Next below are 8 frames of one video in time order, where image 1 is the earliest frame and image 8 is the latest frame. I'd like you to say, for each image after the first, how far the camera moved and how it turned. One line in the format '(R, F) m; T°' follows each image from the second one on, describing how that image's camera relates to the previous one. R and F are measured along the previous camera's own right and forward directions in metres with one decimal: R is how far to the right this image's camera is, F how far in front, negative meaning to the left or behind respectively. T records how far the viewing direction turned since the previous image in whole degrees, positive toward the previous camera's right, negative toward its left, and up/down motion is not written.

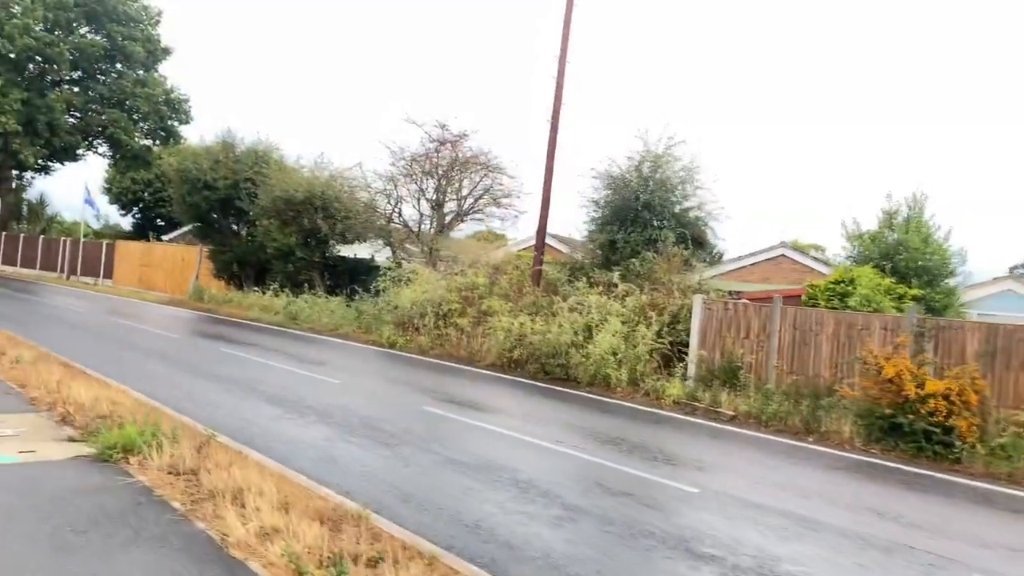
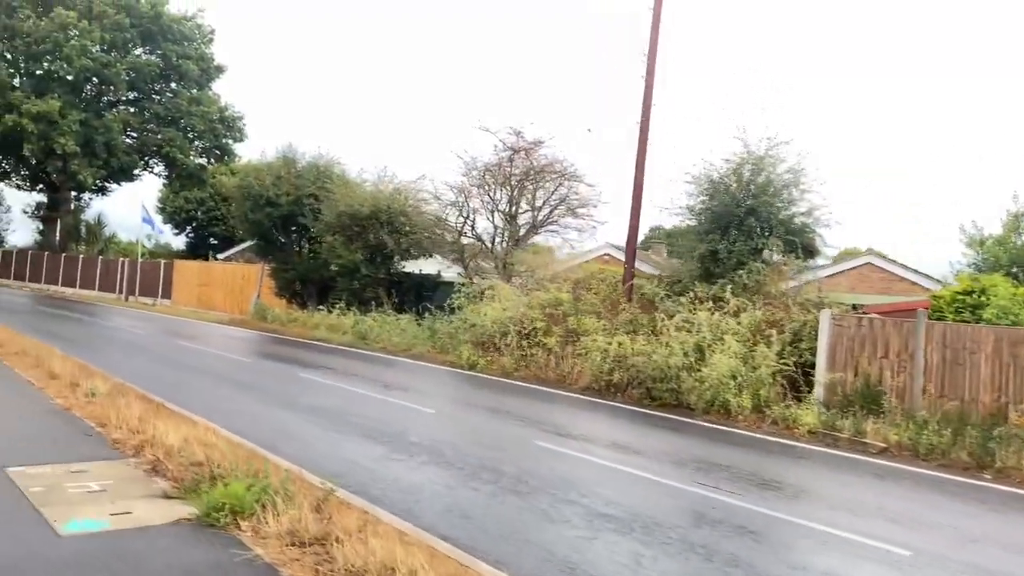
(-1.0, +1.2) m; -3°
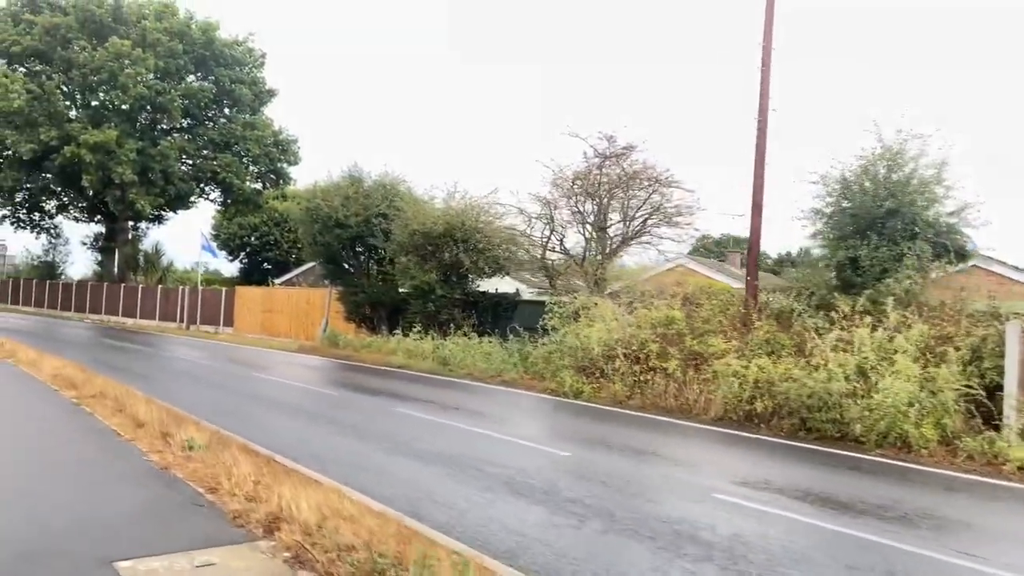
(-1.2, +1.5) m; -3°
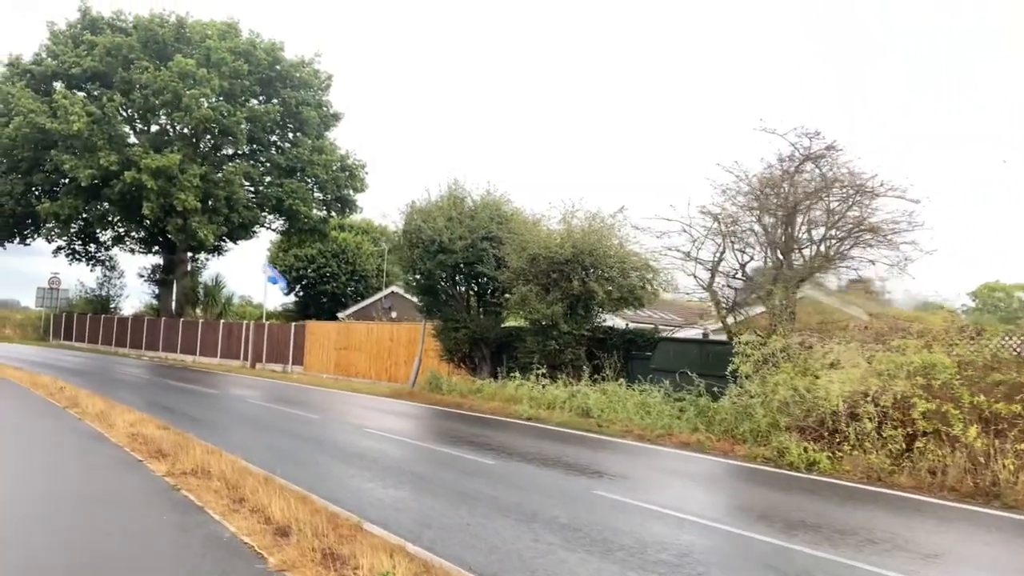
(-2.4, +3.6) m; -2°
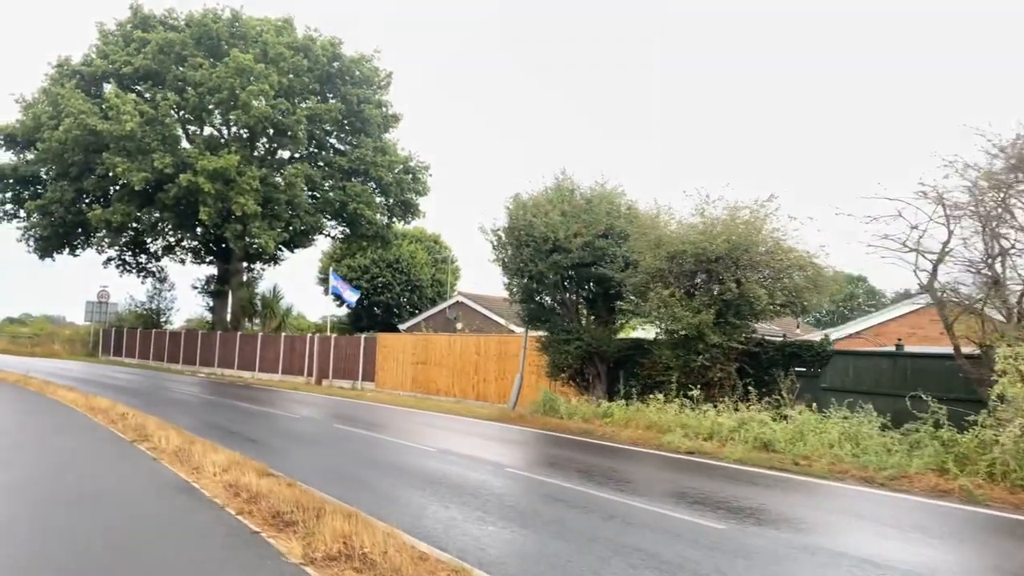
(-2.1, +3.2) m; -2°
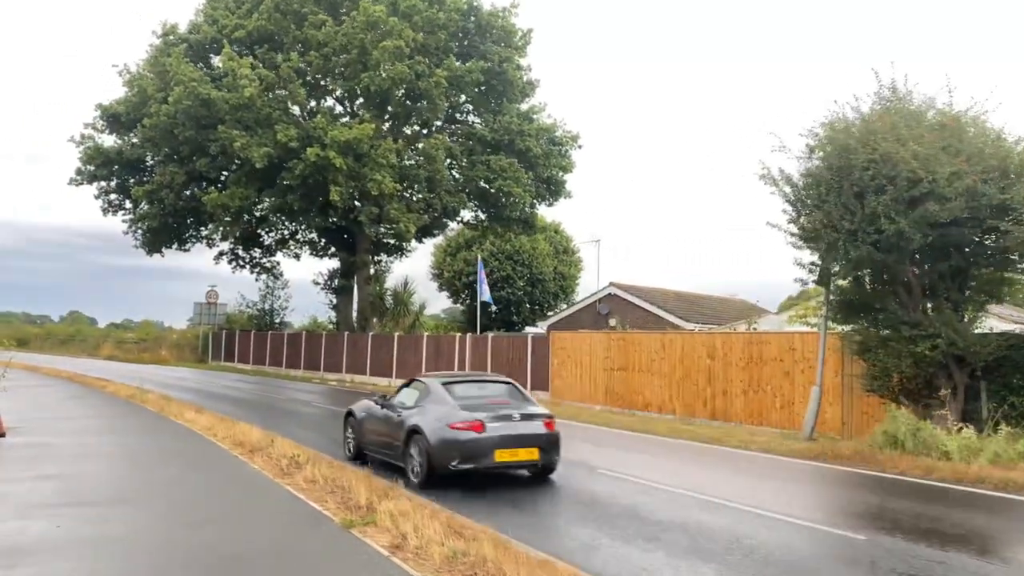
(-3.9, +6.1) m; -5°
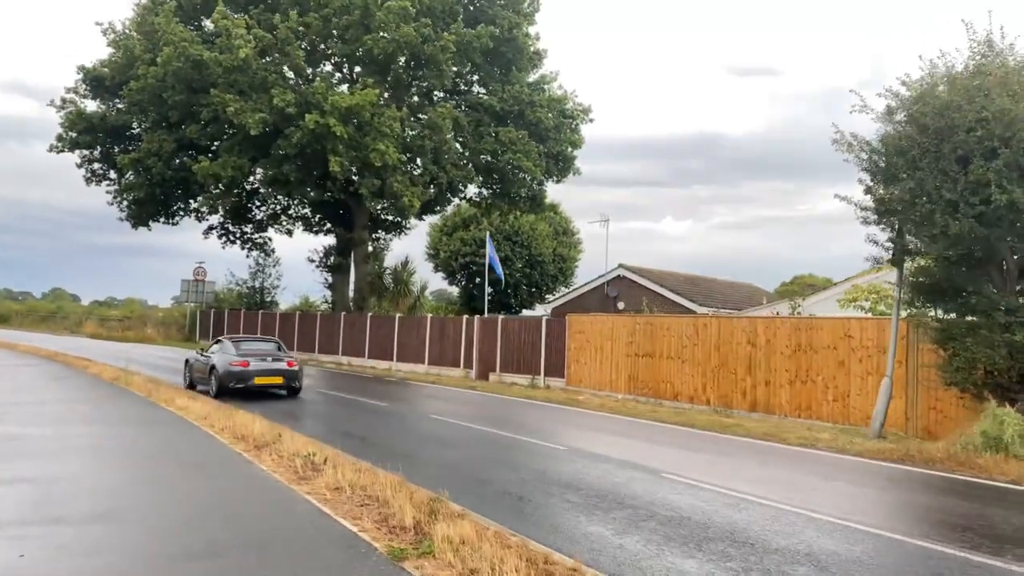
(-0.8, +1.7) m; +1°
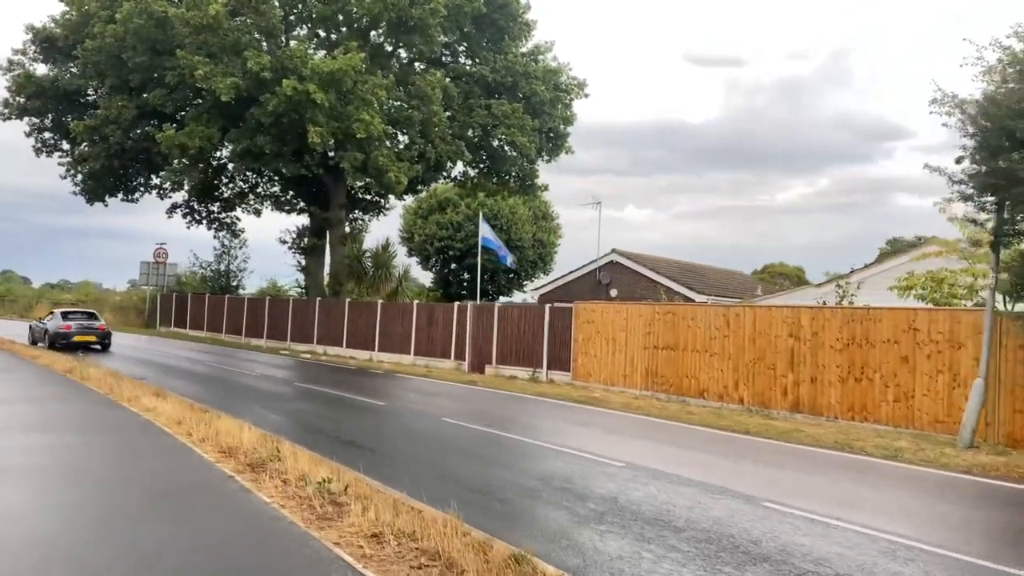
(-1.0, +2.2) m; +3°
